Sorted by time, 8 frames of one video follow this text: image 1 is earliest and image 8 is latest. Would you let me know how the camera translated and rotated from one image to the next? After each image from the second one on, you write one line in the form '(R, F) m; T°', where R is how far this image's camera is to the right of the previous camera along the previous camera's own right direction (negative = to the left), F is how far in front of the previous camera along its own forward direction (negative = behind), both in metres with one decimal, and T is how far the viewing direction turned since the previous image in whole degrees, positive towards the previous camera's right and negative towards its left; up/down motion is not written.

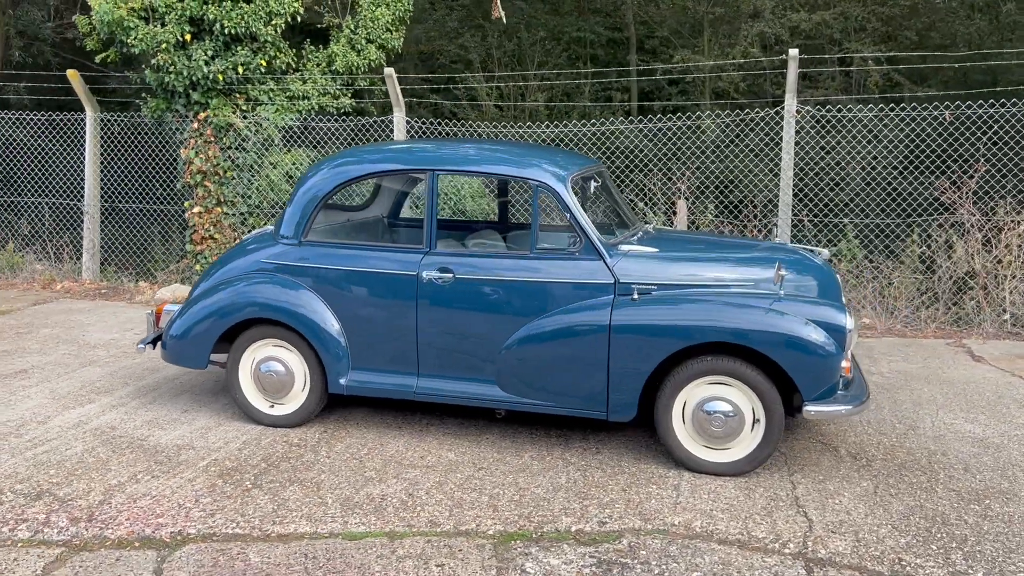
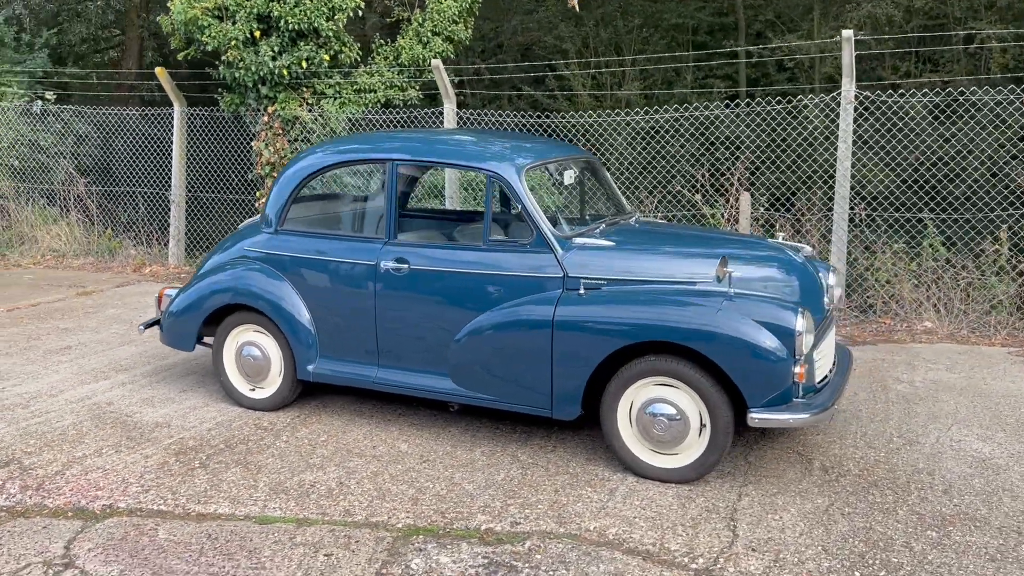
(+0.9, +0.2) m; -10°
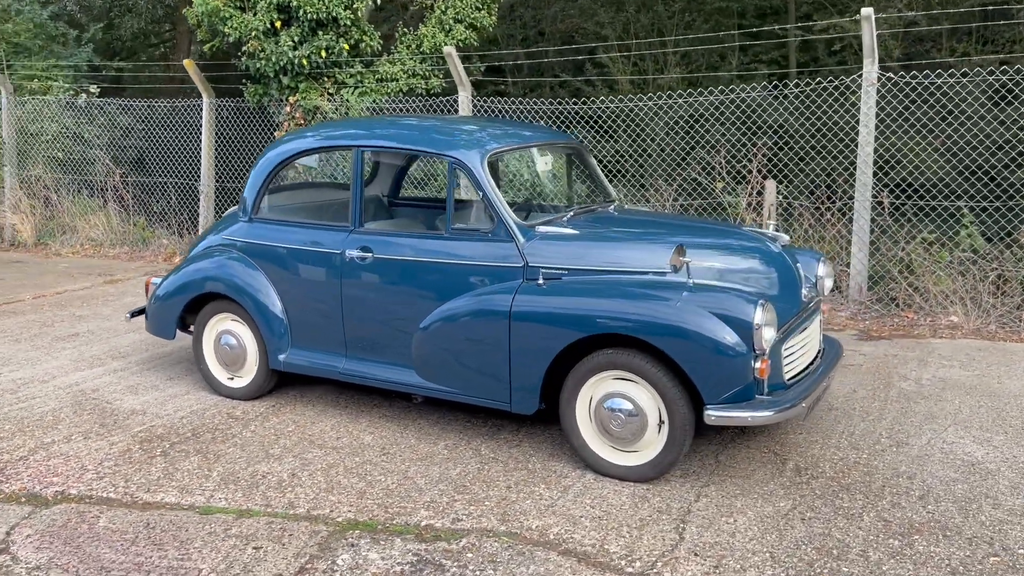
(+0.5, +0.1) m; -4°
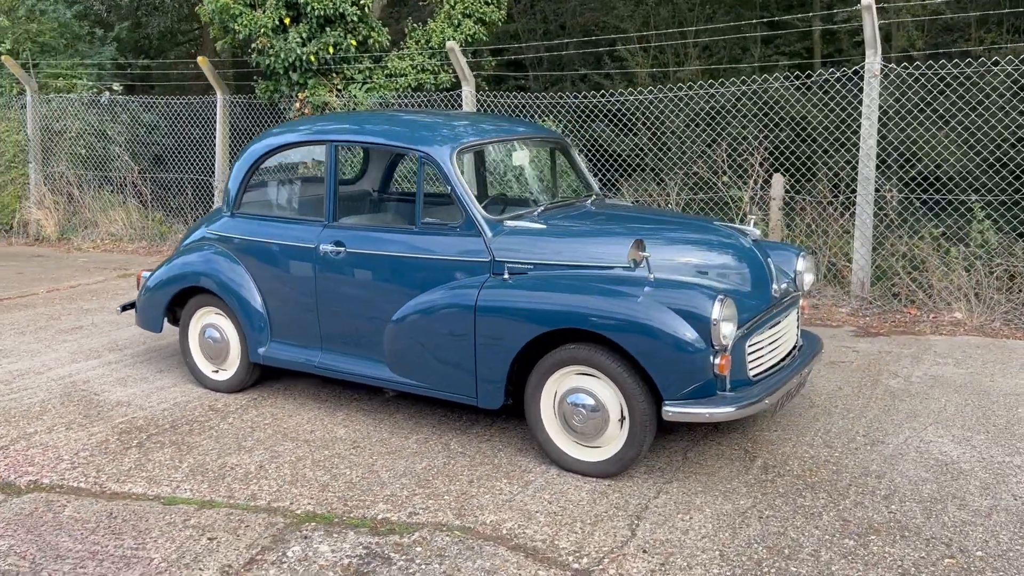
(+0.3, 0.0) m; -2°
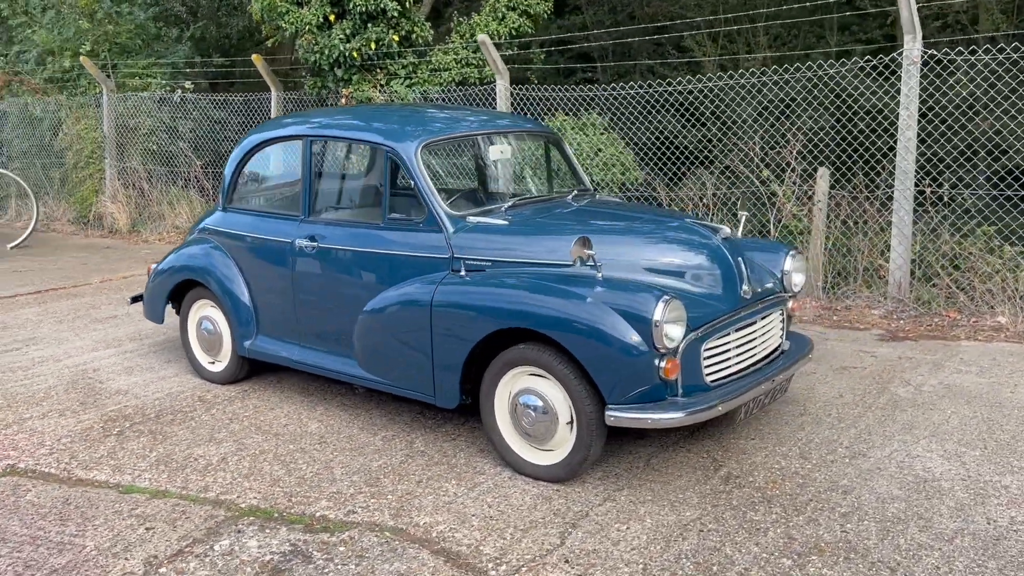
(+0.6, +0.1) m; -6°
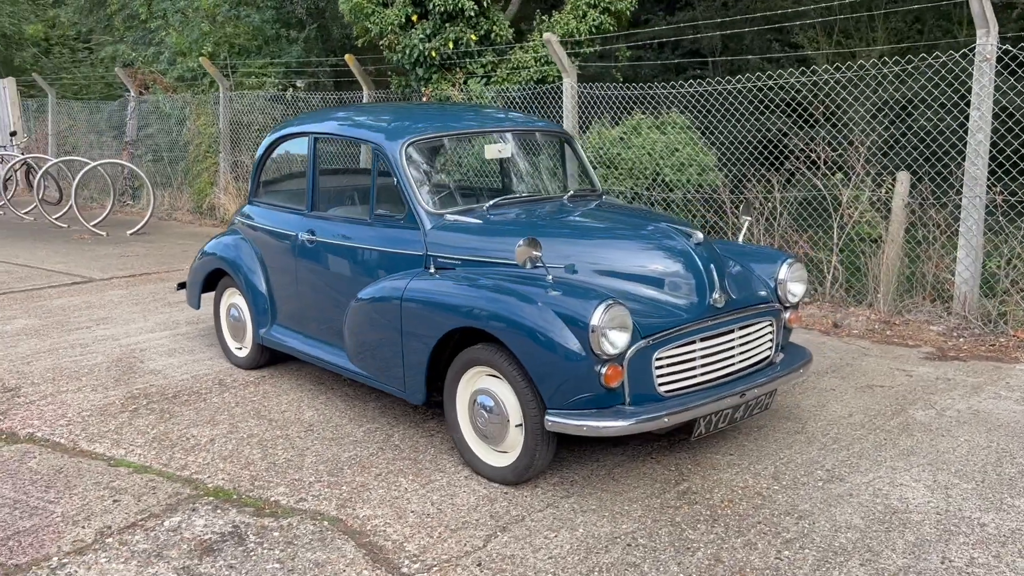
(+0.7, +0.1) m; -9°
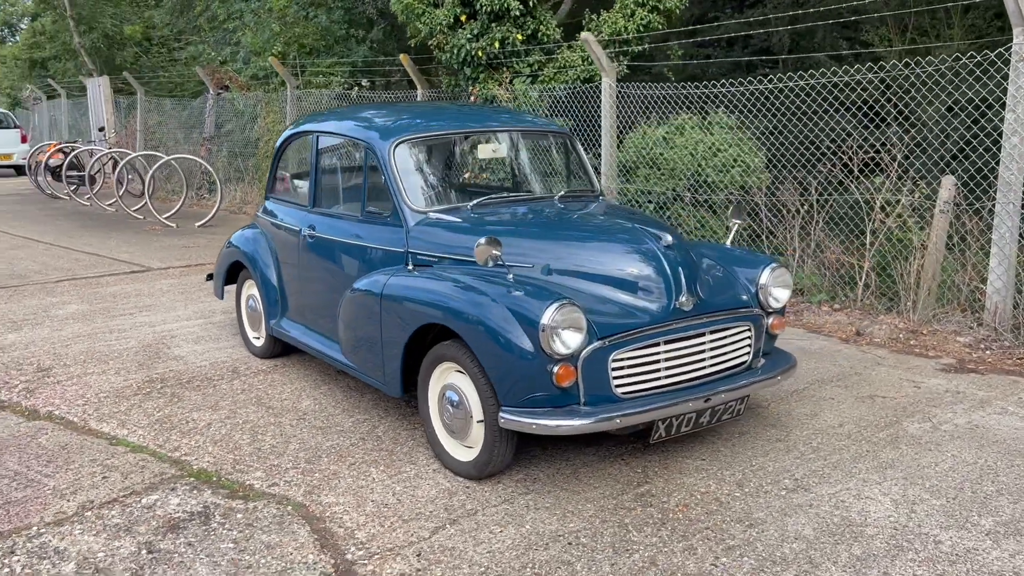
(+0.5, 0.0) m; -6°
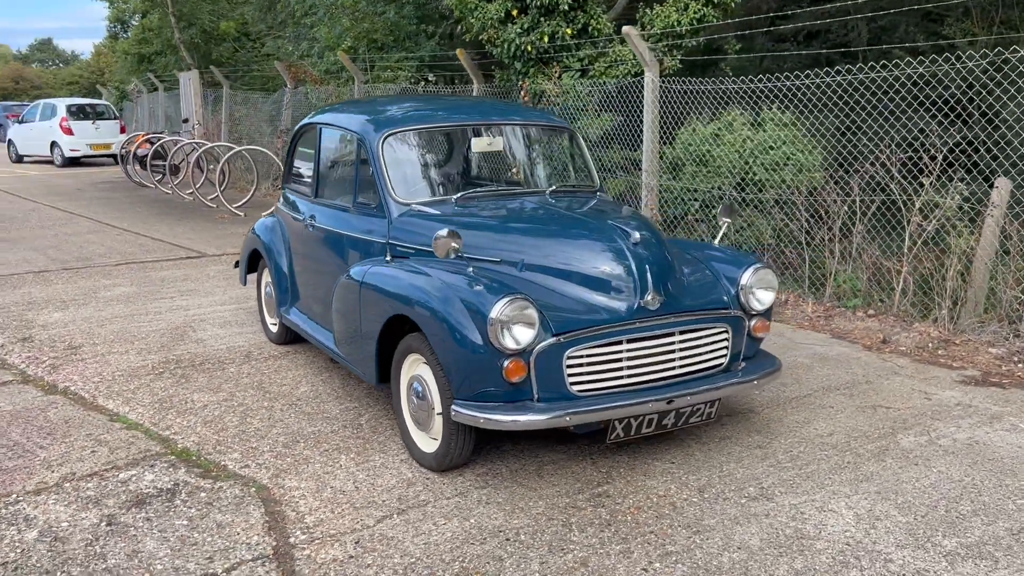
(+0.5, 0.0) m; -6°
